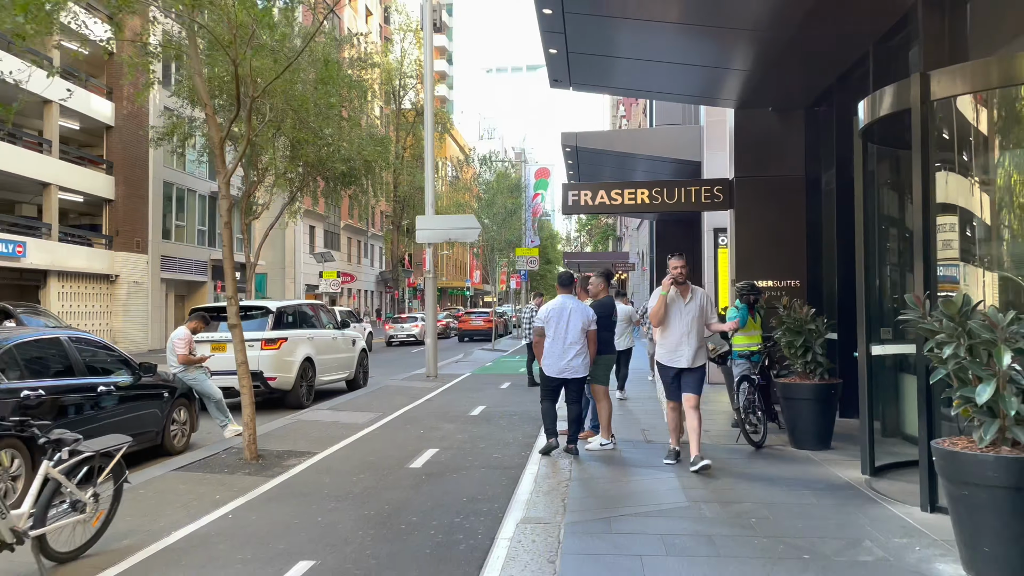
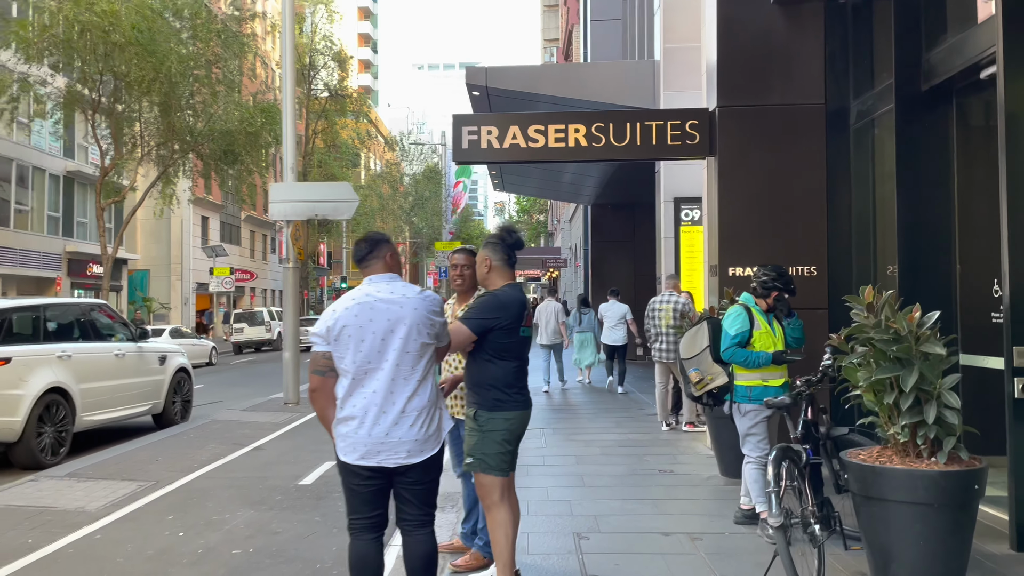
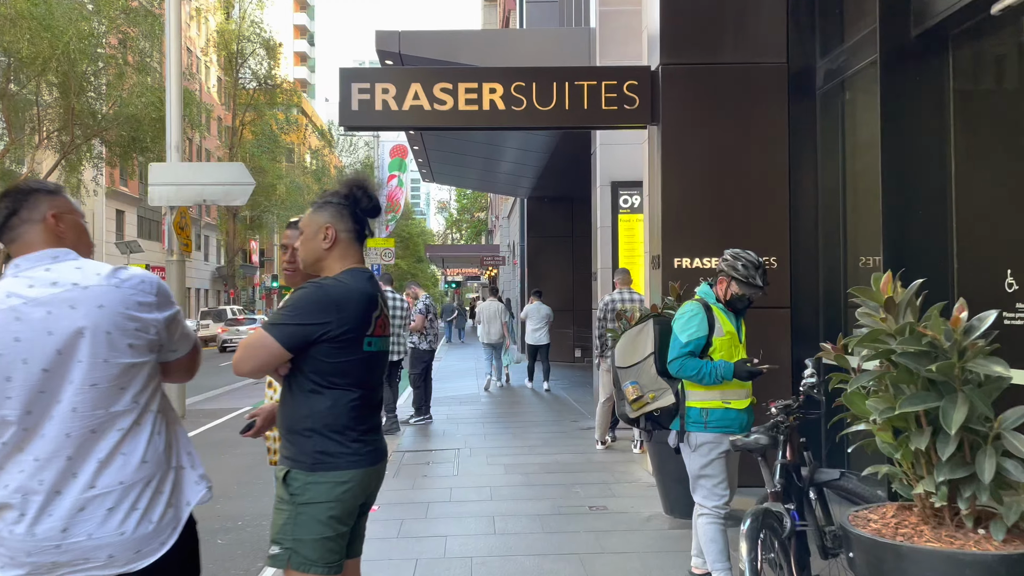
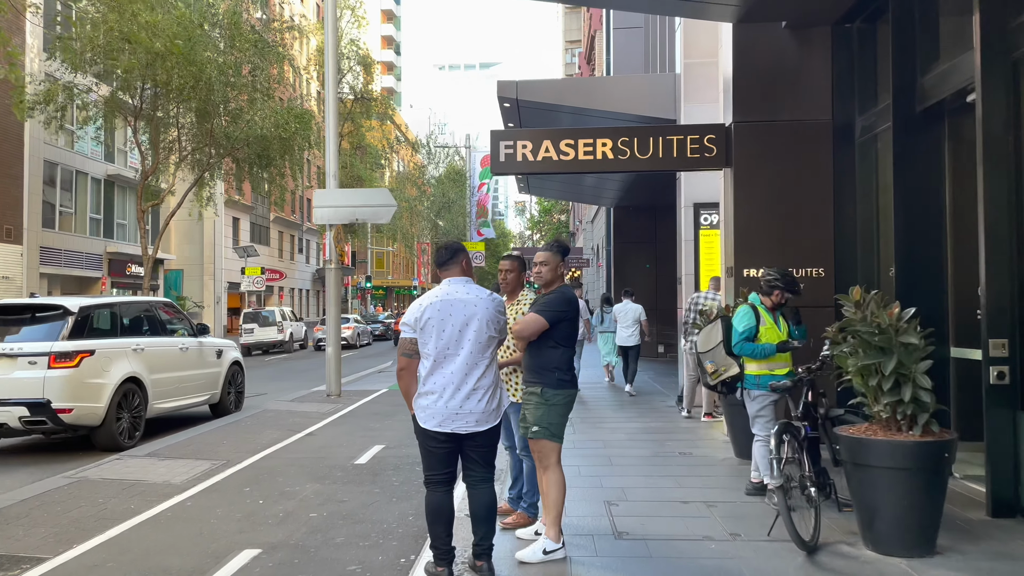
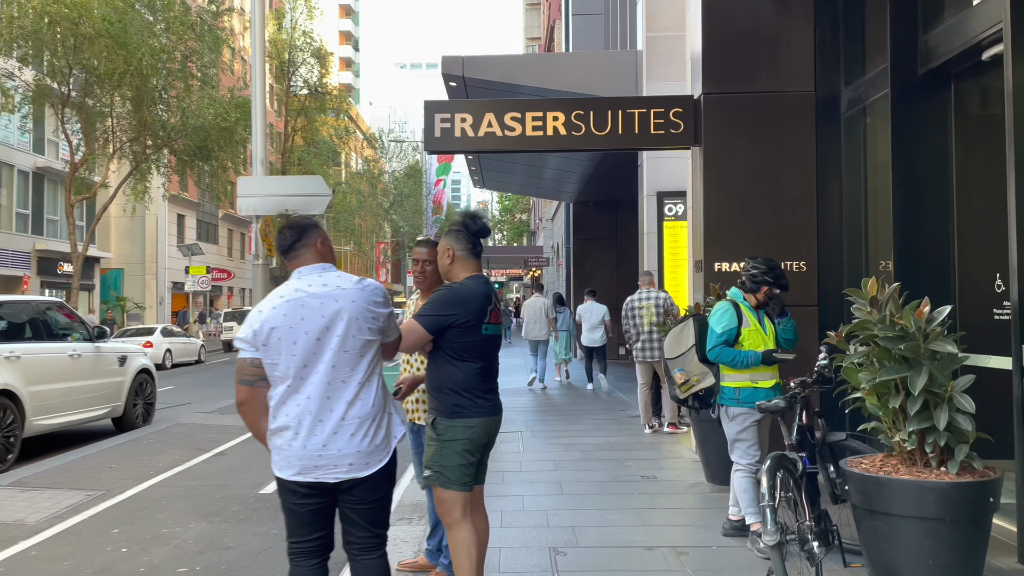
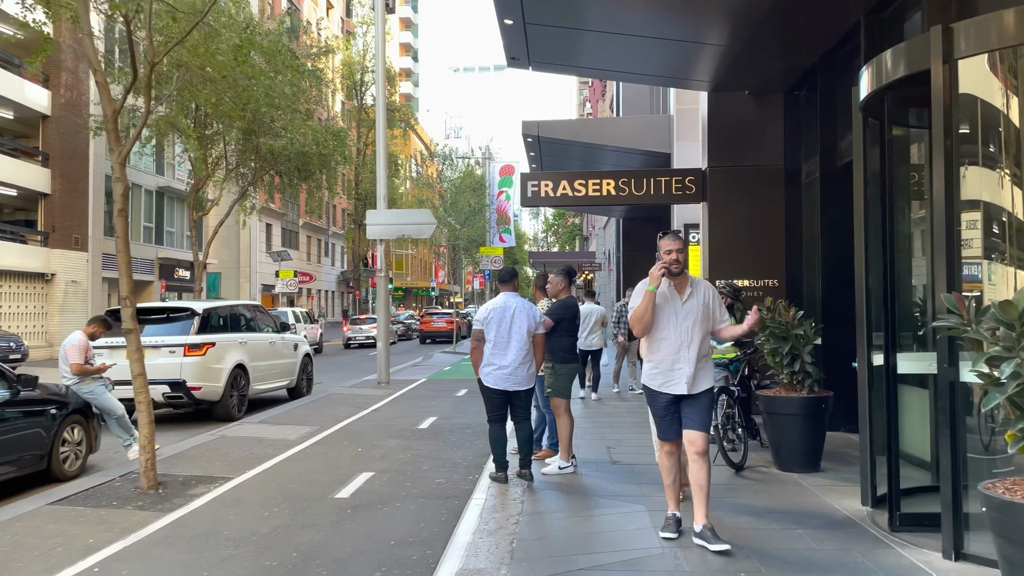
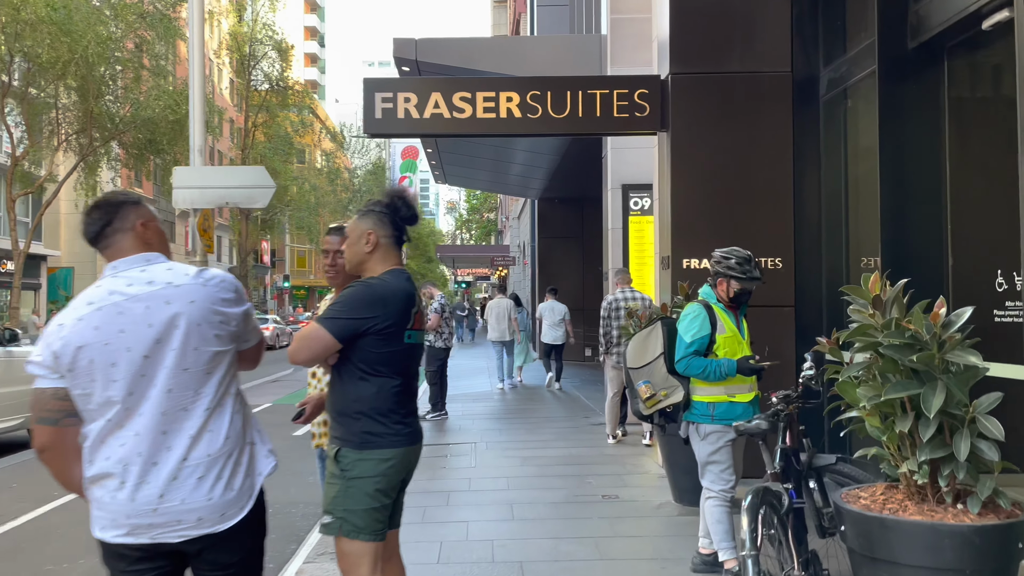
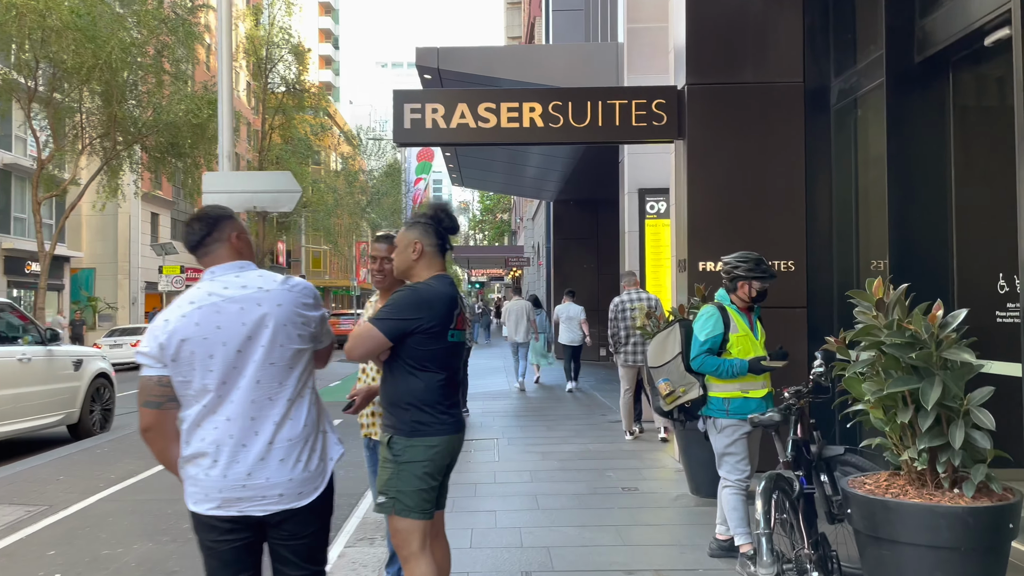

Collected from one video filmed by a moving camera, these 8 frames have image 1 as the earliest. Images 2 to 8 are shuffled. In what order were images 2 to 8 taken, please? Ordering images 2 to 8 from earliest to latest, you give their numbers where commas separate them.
6, 4, 2, 5, 8, 7, 3
